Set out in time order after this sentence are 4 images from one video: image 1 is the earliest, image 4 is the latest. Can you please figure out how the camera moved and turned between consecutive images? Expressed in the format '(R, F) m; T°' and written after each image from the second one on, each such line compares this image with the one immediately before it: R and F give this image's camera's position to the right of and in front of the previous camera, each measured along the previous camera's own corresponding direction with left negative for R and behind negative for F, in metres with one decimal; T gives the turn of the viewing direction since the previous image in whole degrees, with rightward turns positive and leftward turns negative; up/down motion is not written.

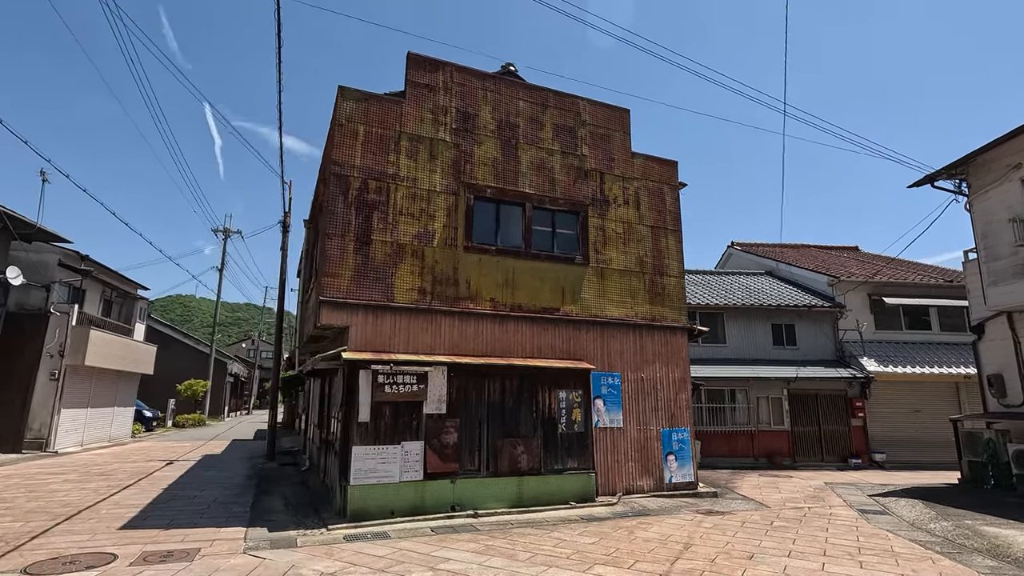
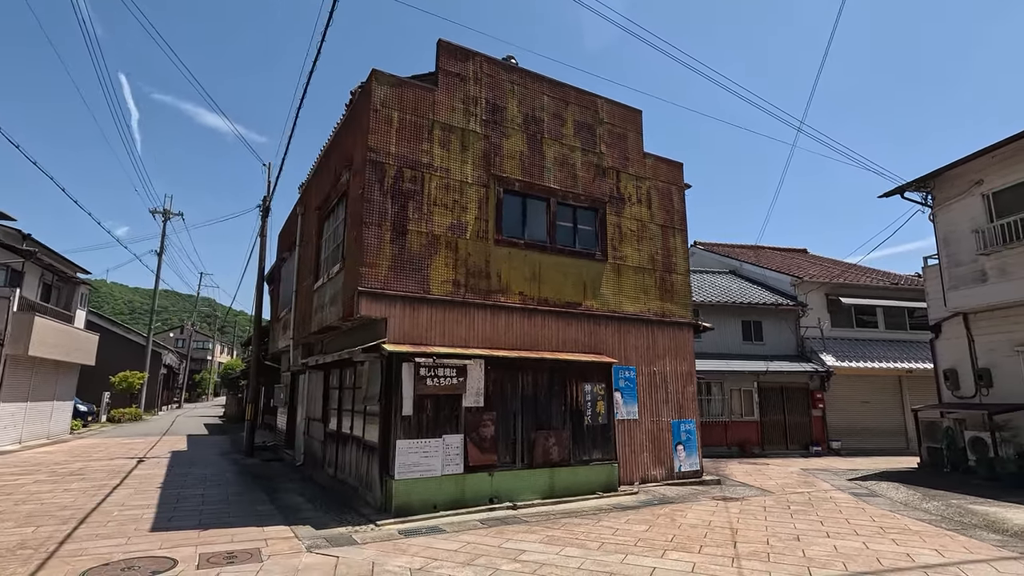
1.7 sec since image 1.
(-1.7, 0.0) m; +7°
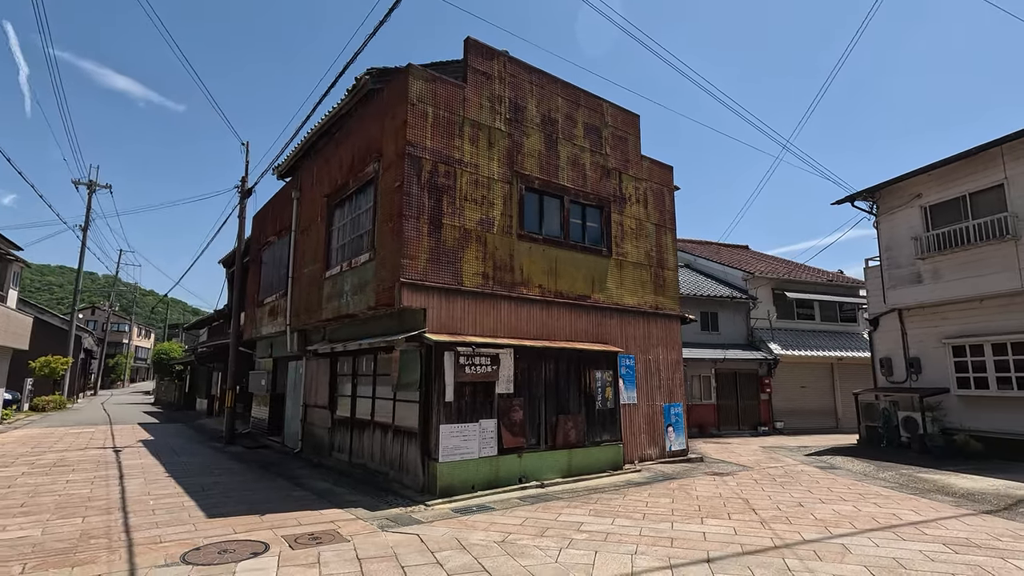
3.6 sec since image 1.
(-1.7, -0.4) m; +7°
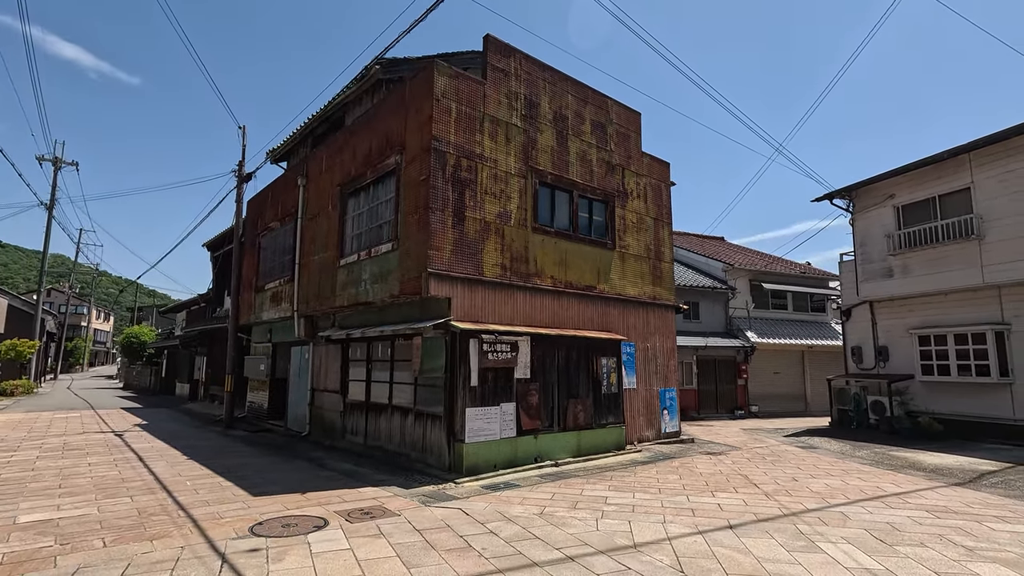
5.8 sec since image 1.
(-0.9, -0.4) m; +3°
